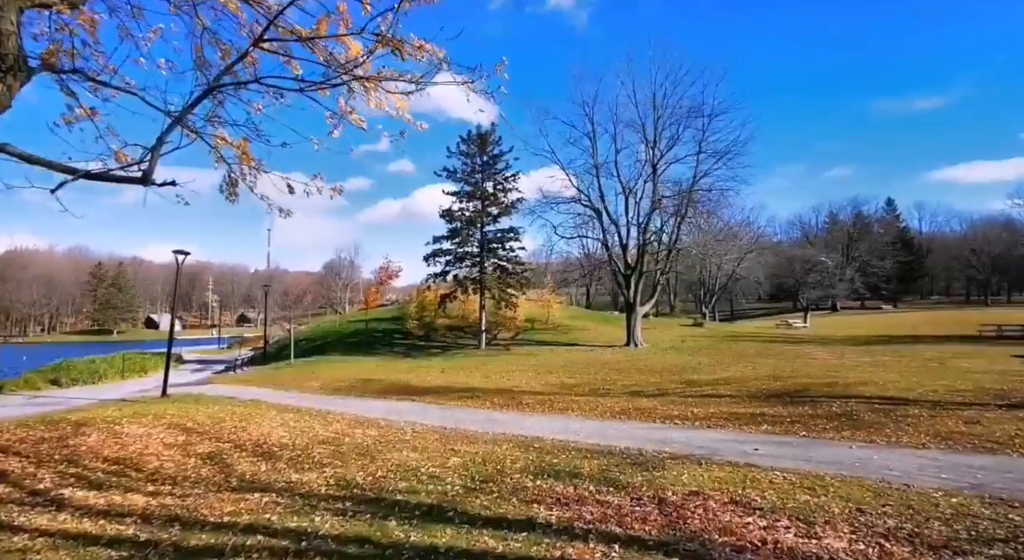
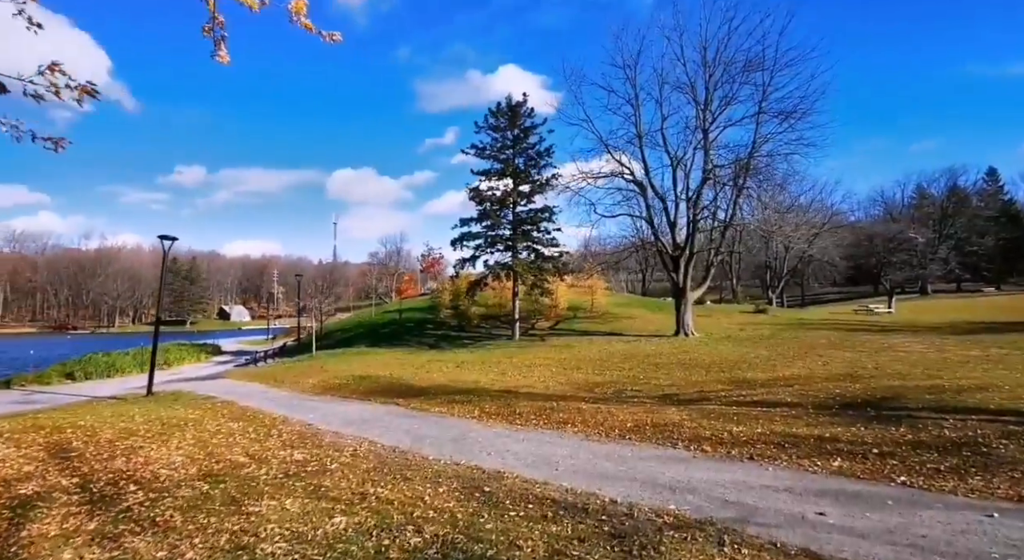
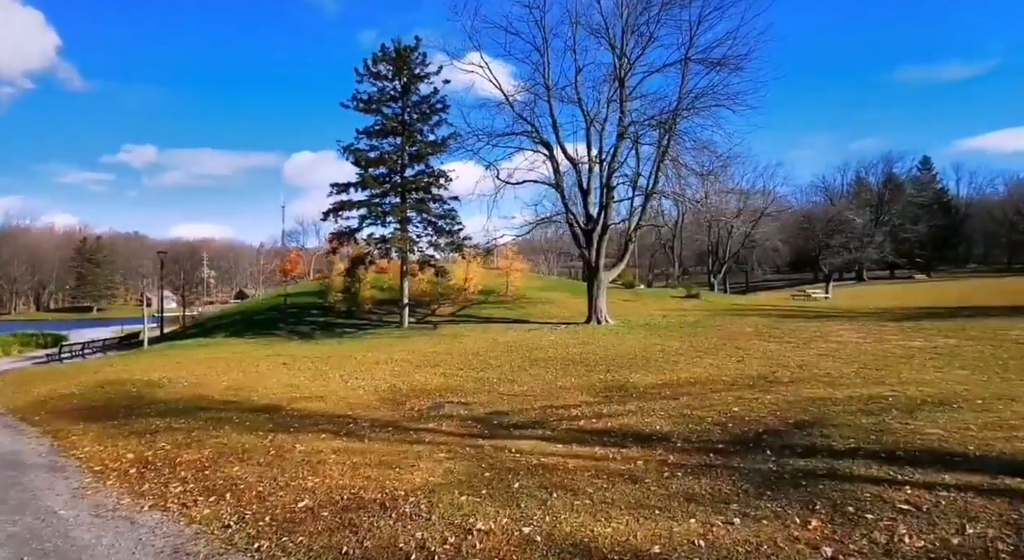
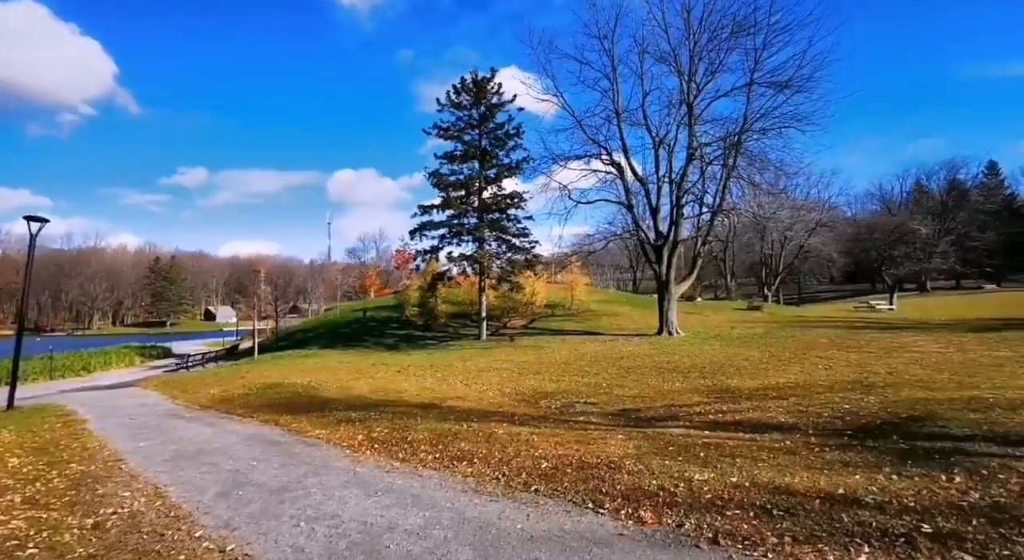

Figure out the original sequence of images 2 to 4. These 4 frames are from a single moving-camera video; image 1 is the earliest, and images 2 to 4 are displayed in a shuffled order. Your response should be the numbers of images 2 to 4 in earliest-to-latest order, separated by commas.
2, 4, 3
